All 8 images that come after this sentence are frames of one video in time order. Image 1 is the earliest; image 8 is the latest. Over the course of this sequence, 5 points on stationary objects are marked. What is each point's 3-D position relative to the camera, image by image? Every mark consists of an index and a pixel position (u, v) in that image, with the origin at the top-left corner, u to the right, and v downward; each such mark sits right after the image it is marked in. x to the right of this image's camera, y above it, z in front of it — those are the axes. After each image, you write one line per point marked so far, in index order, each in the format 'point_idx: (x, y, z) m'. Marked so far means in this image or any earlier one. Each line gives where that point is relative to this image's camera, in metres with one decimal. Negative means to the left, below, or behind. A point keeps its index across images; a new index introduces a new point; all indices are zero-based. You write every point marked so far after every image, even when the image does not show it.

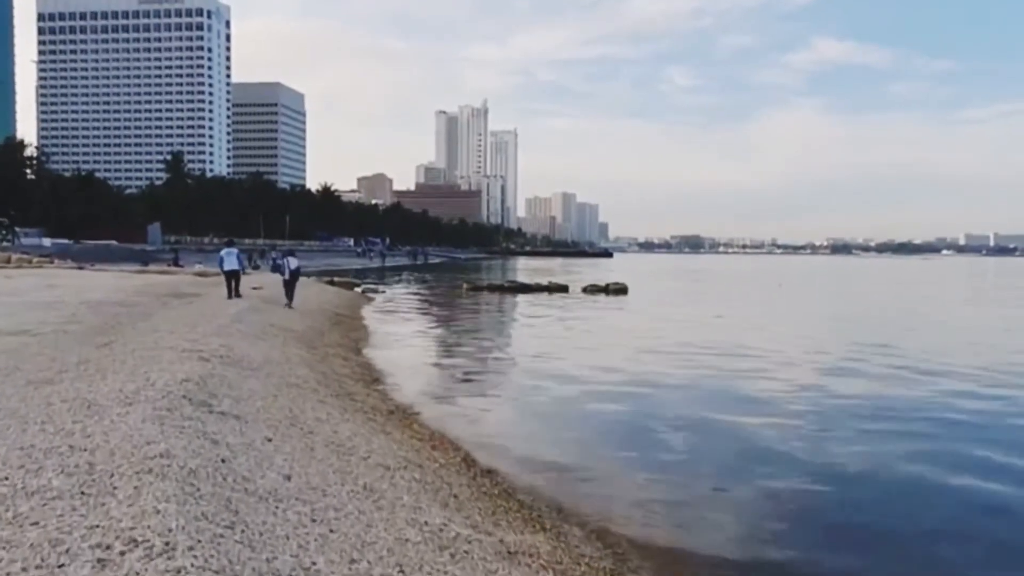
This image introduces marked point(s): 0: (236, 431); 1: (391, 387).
0: (-2.8, -1.5, +9.7) m
1: (-2.4, -2.0, +19.4) m
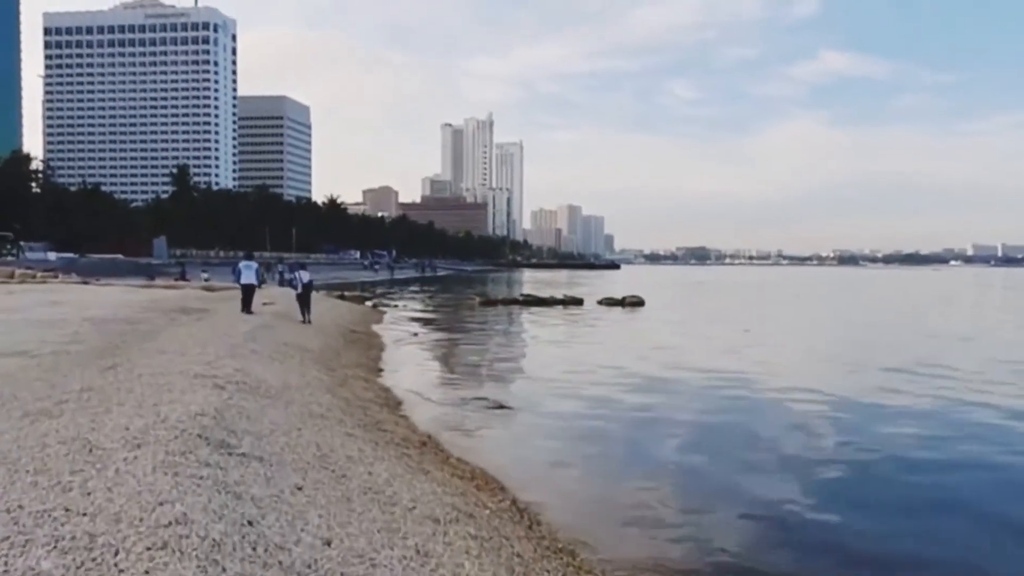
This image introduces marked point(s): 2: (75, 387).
0: (-2.2, -1.7, +8.4) m
1: (-1.8, -2.4, +18.0) m
2: (-6.8, -1.5, +14.7) m
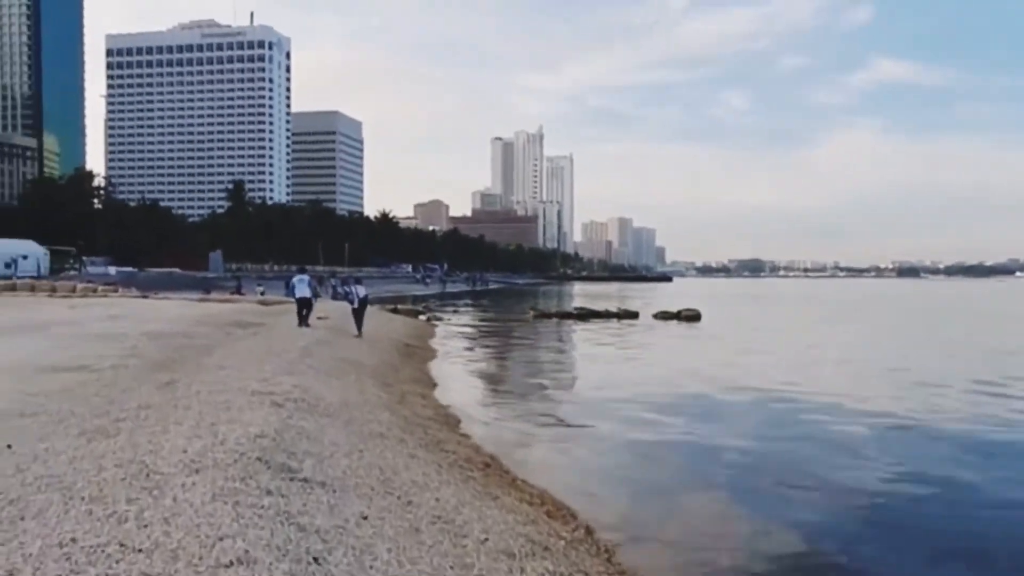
0: (-1.6, -1.8, +7.9) m
1: (-0.6, -2.6, +17.4) m
2: (-5.8, -1.8, +14.5) m
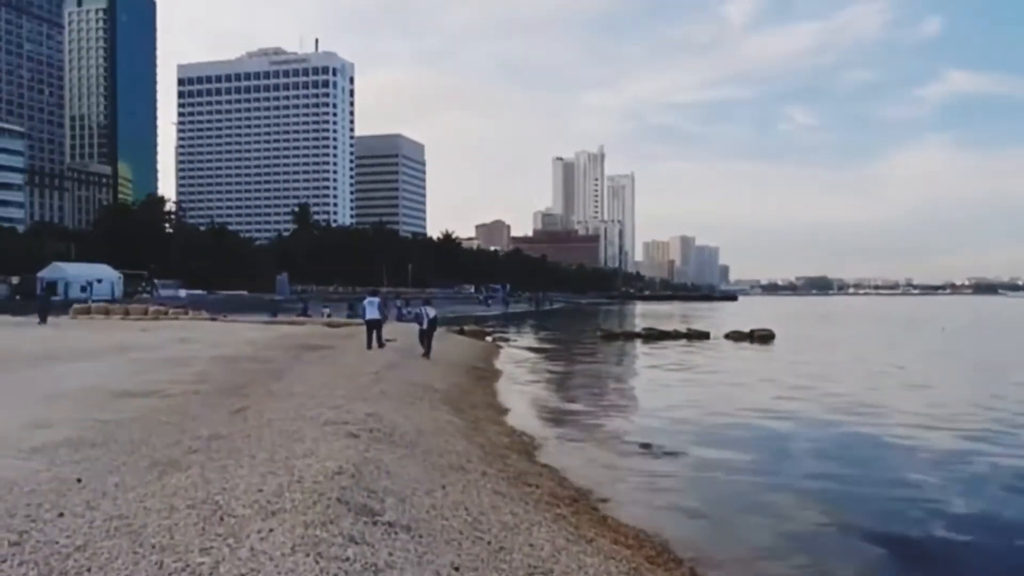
0: (-0.7, -2.0, +7.1) m
1: (+0.9, -3.0, +16.6) m
2: (-4.6, -2.1, +14.0) m
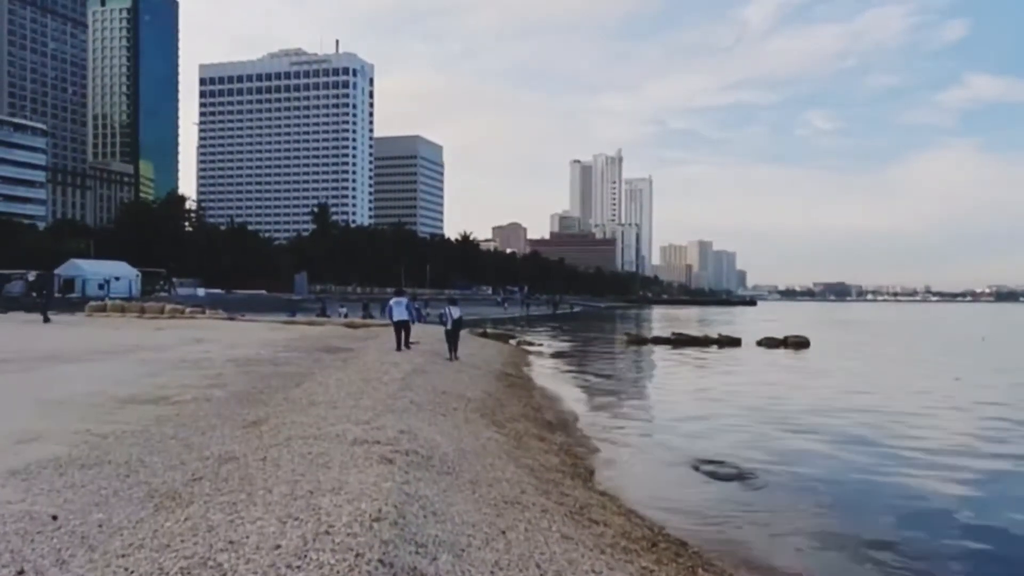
0: (-0.1, -2.0, +5.1) m
1: (+1.6, -3.0, +14.5) m
2: (-3.8, -2.1, +12.0) m
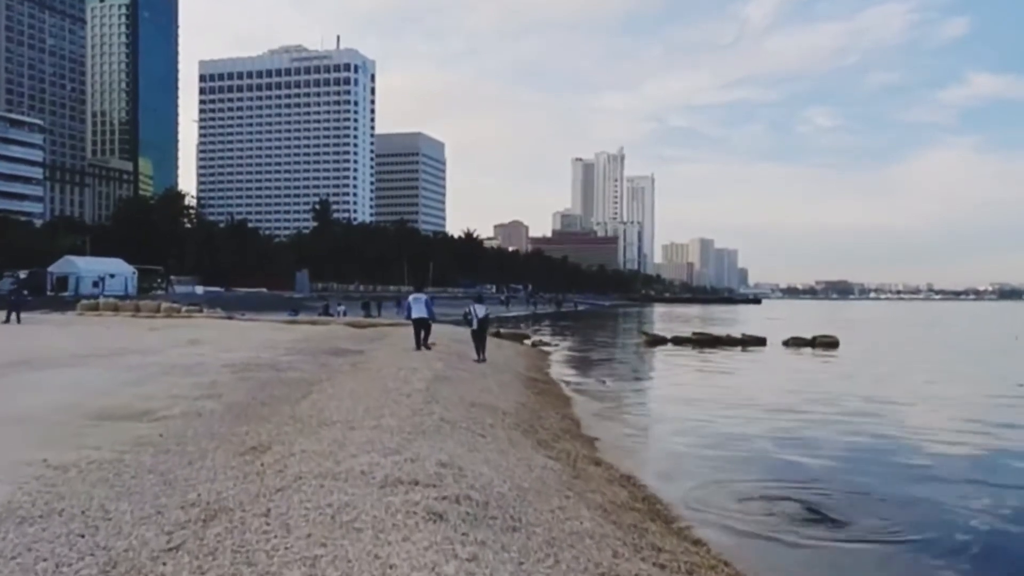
0: (+0.7, -1.9, +2.2) m
1: (+2.4, -3.0, +11.7) m
2: (-3.0, -2.0, +9.1) m
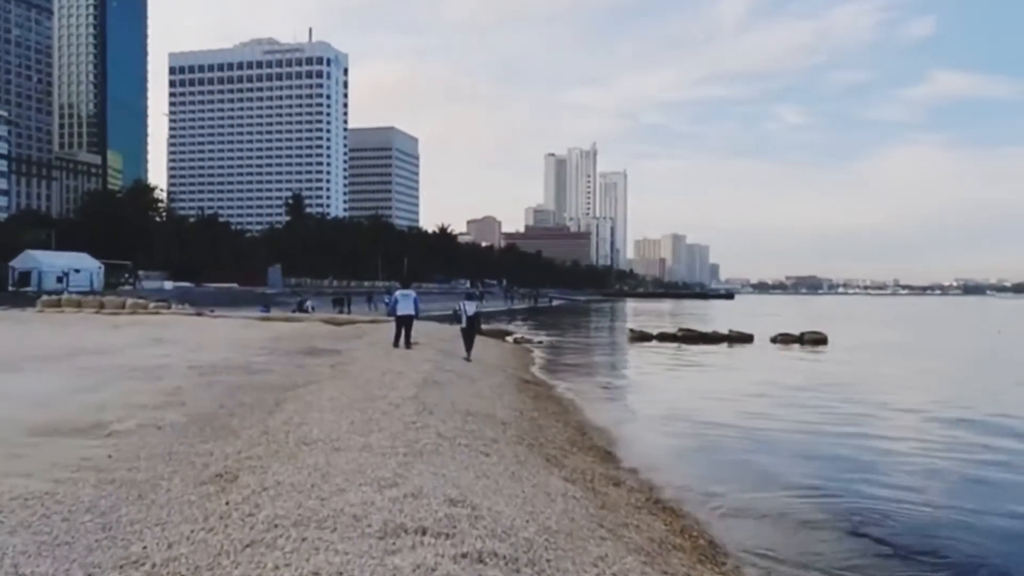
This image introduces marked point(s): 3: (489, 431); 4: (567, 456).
0: (+1.1, -1.9, +0.3) m
1: (+2.6, -2.9, +9.8) m
2: (-2.8, -2.0, +7.1) m
3: (-0.4, -2.2, +14.7) m
4: (+0.8, -2.6, +14.3) m
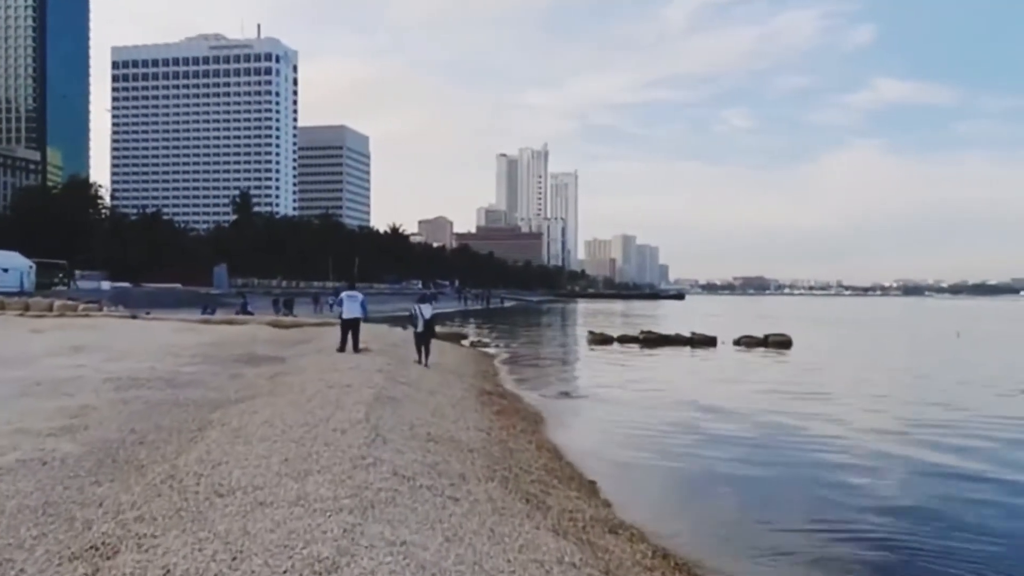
0: (+1.5, -2.0, -2.2) m
1: (+2.5, -2.9, +7.3) m
2: (-2.7, -2.0, +4.4) m
3: (-0.8, -2.3, +12.1) m
4: (+0.5, -2.6, +11.8) m
